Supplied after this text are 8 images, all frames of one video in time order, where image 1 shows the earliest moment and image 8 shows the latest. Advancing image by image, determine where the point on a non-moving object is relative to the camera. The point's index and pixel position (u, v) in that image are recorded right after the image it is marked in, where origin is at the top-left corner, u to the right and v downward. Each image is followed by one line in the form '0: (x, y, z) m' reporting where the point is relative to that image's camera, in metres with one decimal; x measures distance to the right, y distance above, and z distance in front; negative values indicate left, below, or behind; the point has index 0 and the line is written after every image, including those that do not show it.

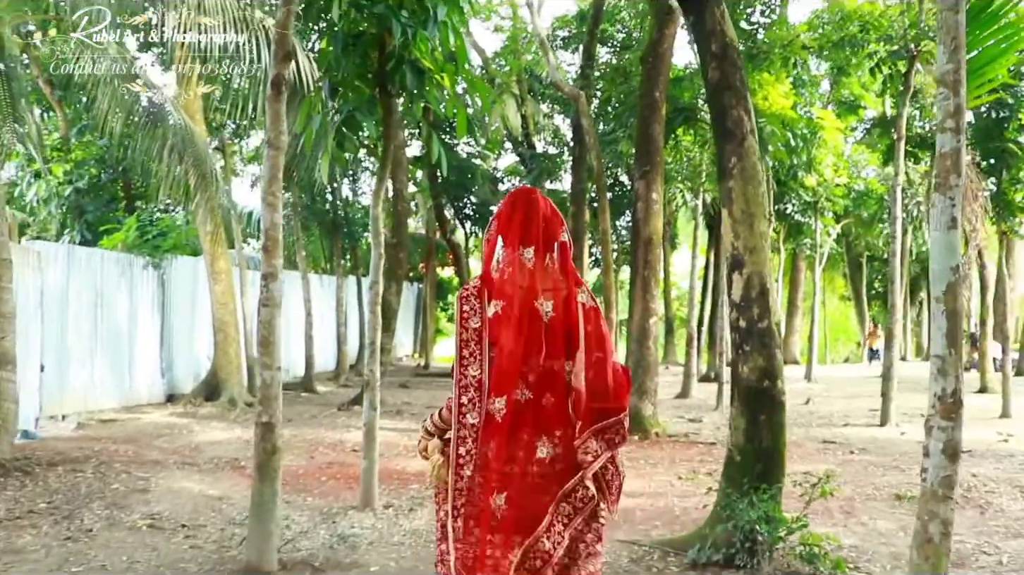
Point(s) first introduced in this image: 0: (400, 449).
0: (-1.1, -1.7, +9.3) m
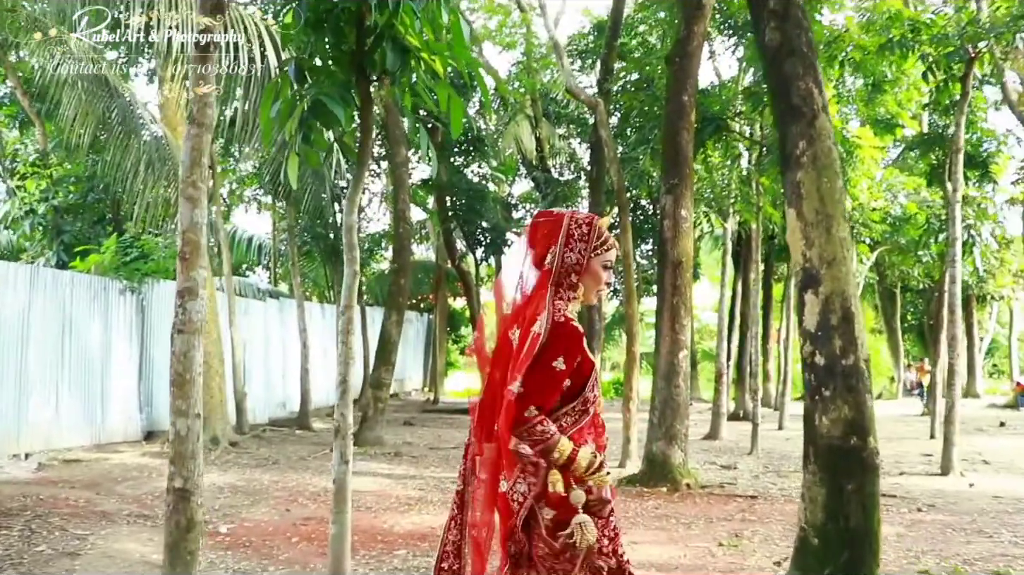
0: (-1.1, -1.9, +8.1) m
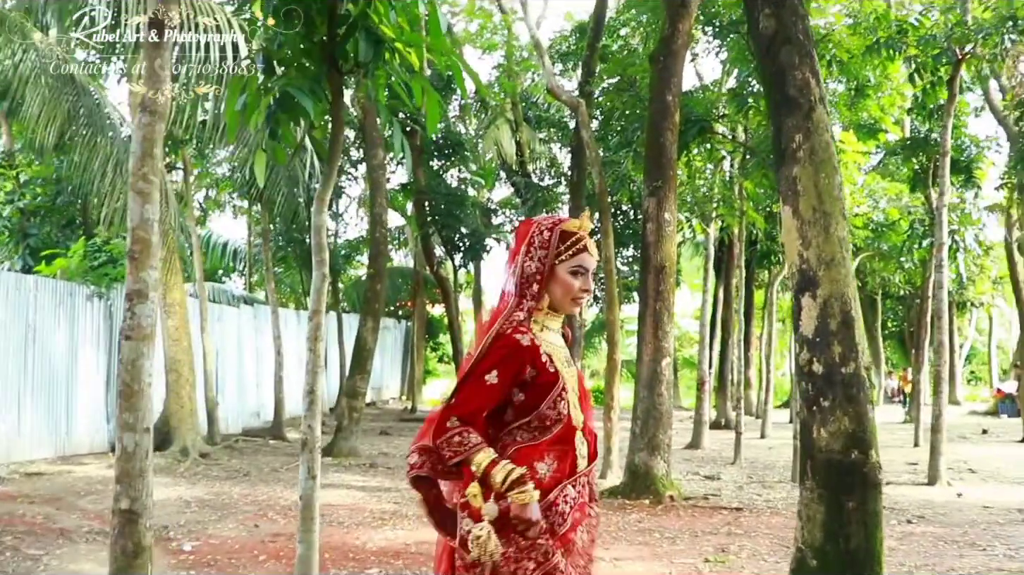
0: (-1.3, -2.0, +7.8) m
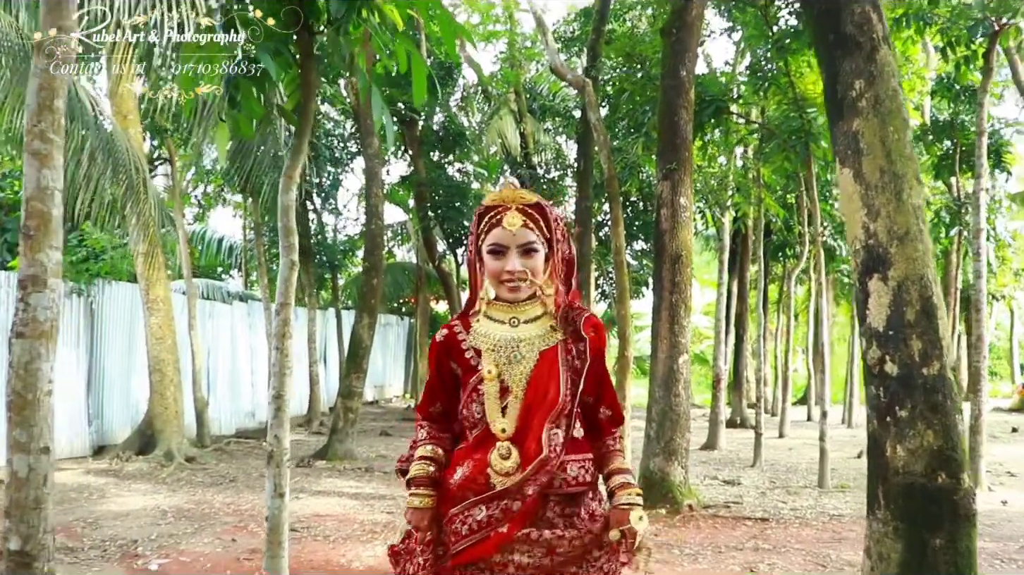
0: (-1.2, -1.9, +7.1) m
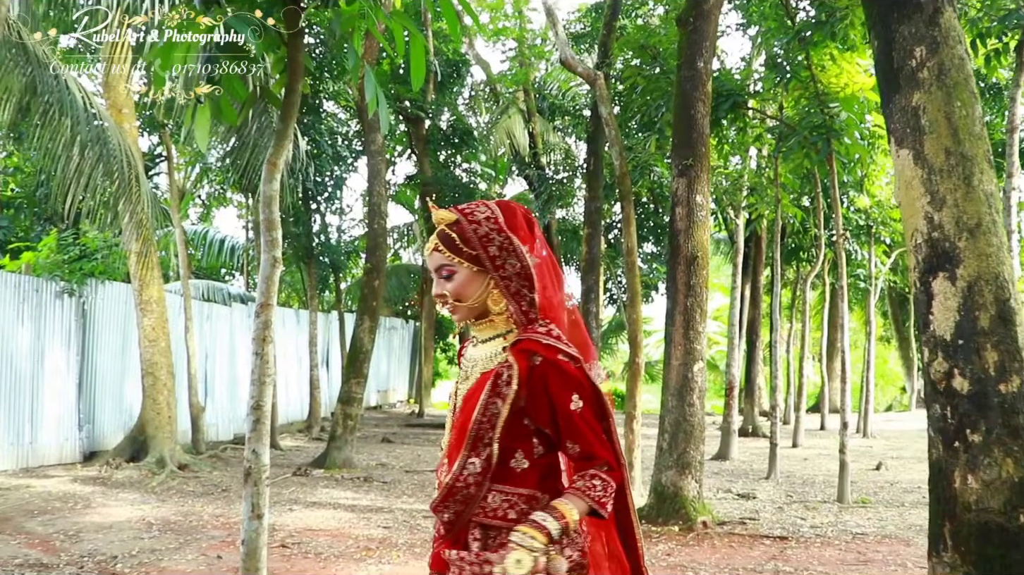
0: (-1.2, -1.9, +6.7) m
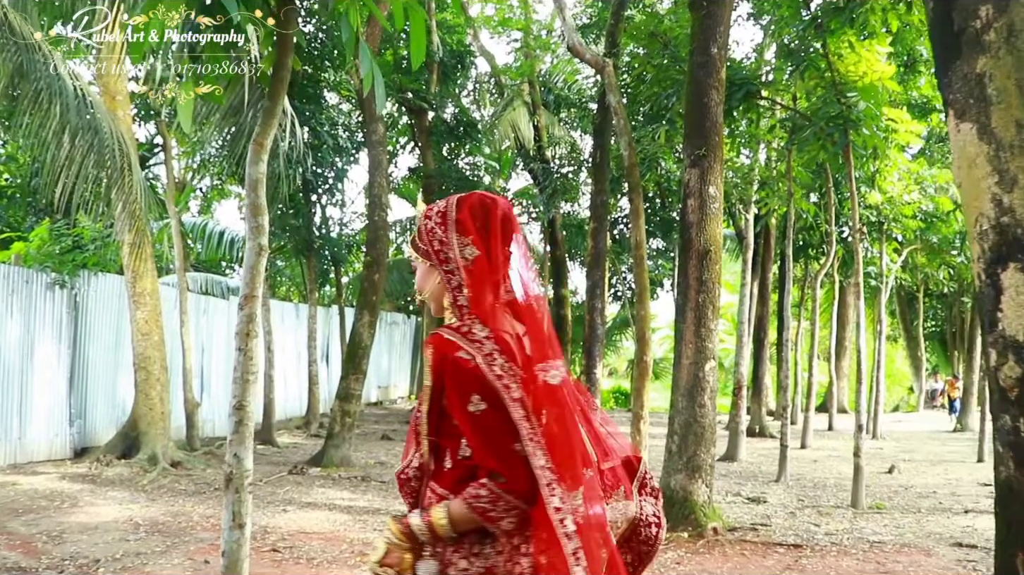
0: (-1.2, -1.8, +6.4) m
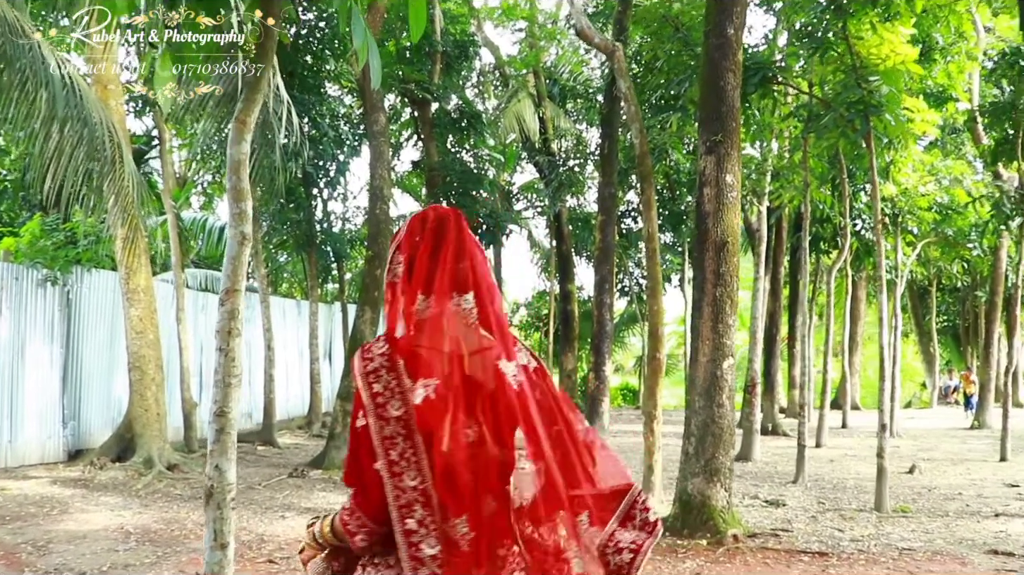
0: (-1.1, -1.8, +6.1) m
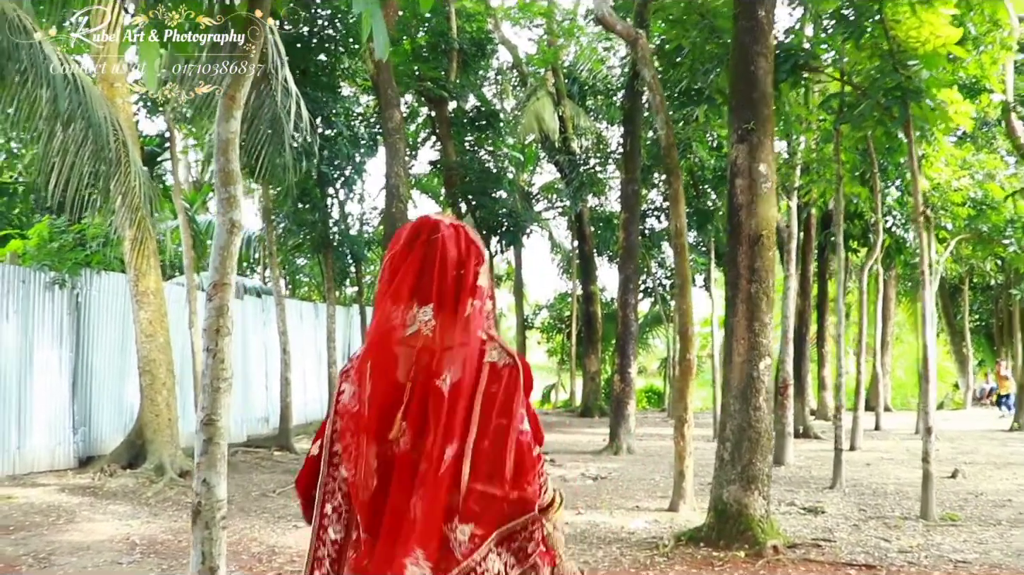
0: (-1.0, -1.8, +5.7) m
